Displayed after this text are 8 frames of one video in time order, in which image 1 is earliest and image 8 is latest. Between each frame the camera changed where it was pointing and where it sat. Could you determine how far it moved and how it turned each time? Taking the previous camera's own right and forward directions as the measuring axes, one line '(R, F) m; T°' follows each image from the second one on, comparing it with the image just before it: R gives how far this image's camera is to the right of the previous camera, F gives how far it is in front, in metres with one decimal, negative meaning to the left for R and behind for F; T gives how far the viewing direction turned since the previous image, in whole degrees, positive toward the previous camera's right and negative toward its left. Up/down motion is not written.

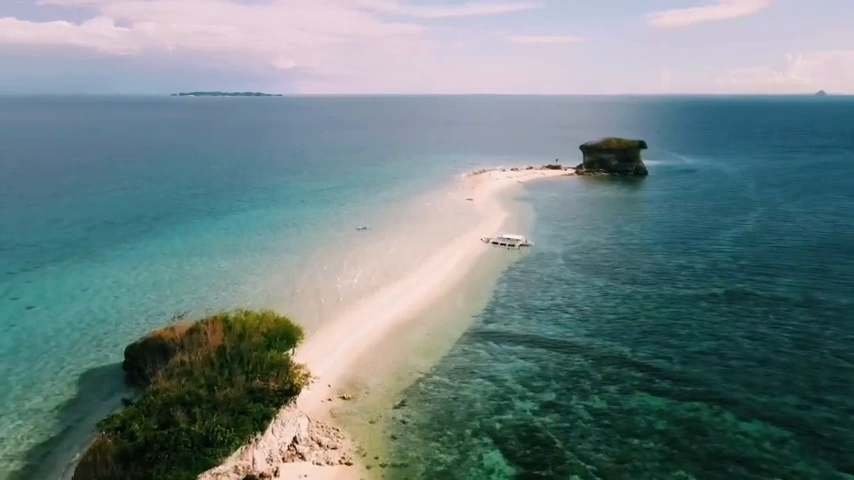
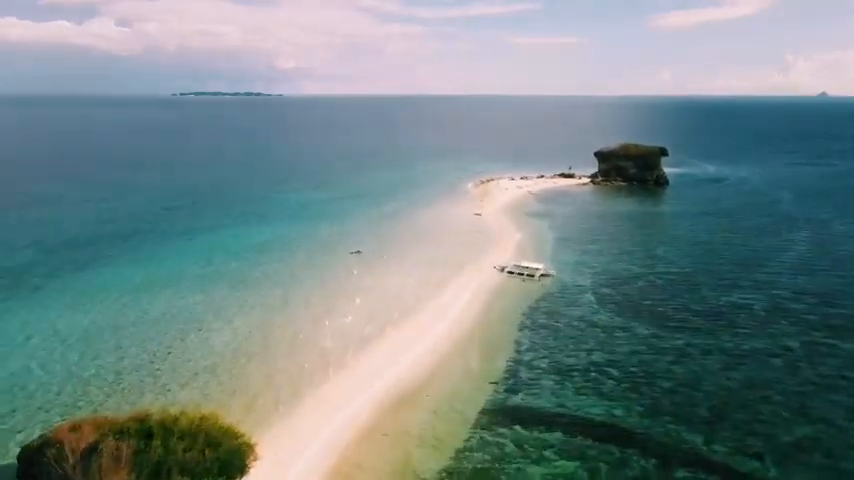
(-0.3, +8.1) m; 0°
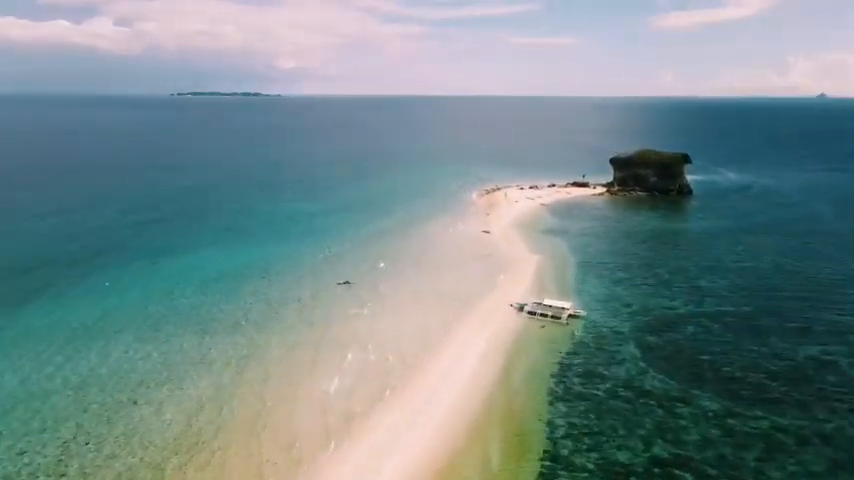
(-0.2, +8.2) m; 0°
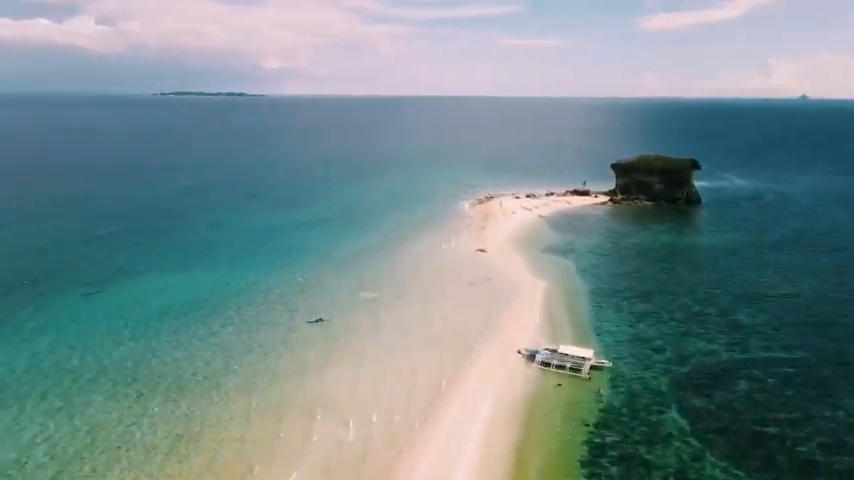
(-0.1, +7.5) m; +1°
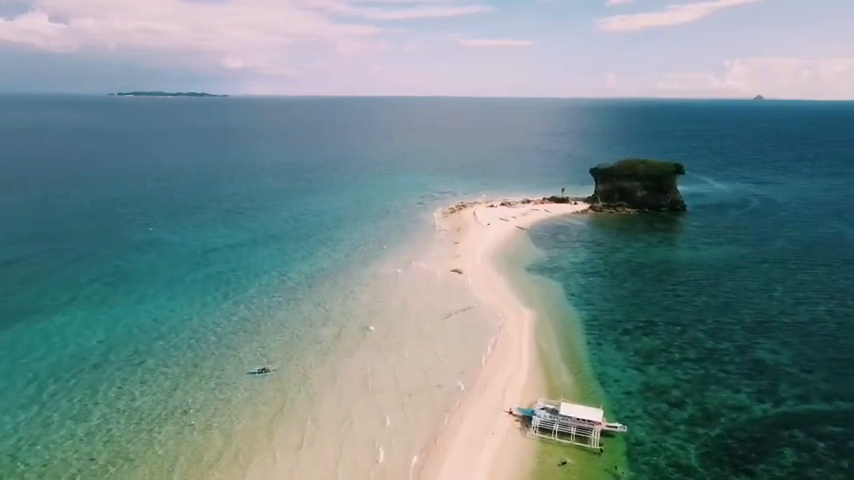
(0.0, +6.5) m; +3°
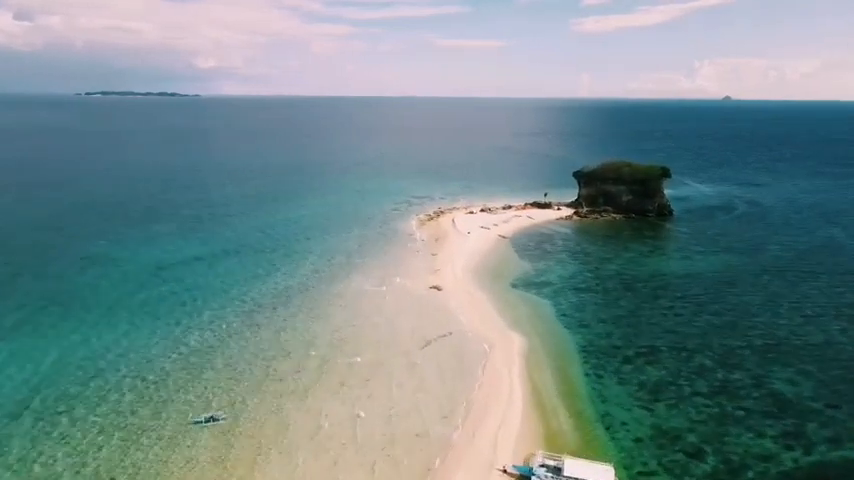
(0.0, +4.3) m; +2°
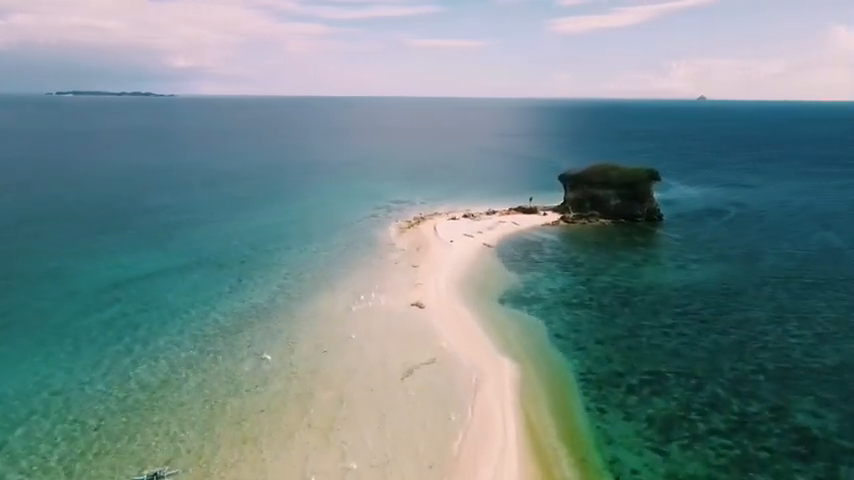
(0.0, +3.7) m; +2°
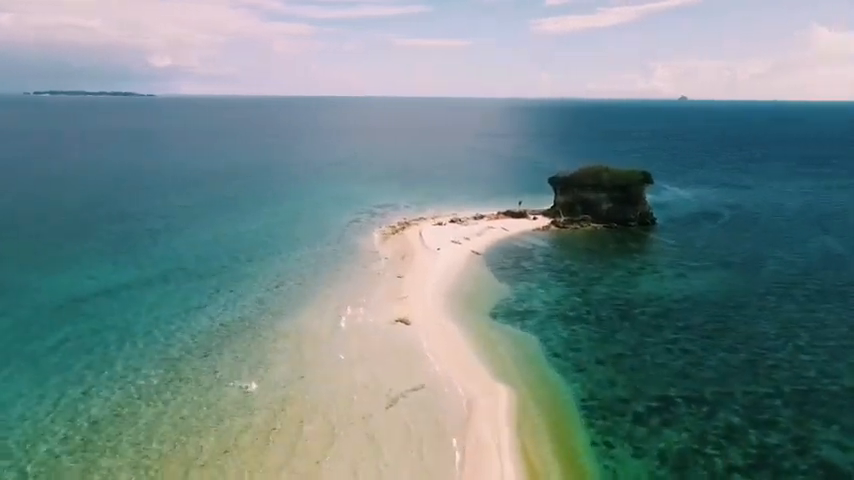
(0.0, +2.9) m; +1°
